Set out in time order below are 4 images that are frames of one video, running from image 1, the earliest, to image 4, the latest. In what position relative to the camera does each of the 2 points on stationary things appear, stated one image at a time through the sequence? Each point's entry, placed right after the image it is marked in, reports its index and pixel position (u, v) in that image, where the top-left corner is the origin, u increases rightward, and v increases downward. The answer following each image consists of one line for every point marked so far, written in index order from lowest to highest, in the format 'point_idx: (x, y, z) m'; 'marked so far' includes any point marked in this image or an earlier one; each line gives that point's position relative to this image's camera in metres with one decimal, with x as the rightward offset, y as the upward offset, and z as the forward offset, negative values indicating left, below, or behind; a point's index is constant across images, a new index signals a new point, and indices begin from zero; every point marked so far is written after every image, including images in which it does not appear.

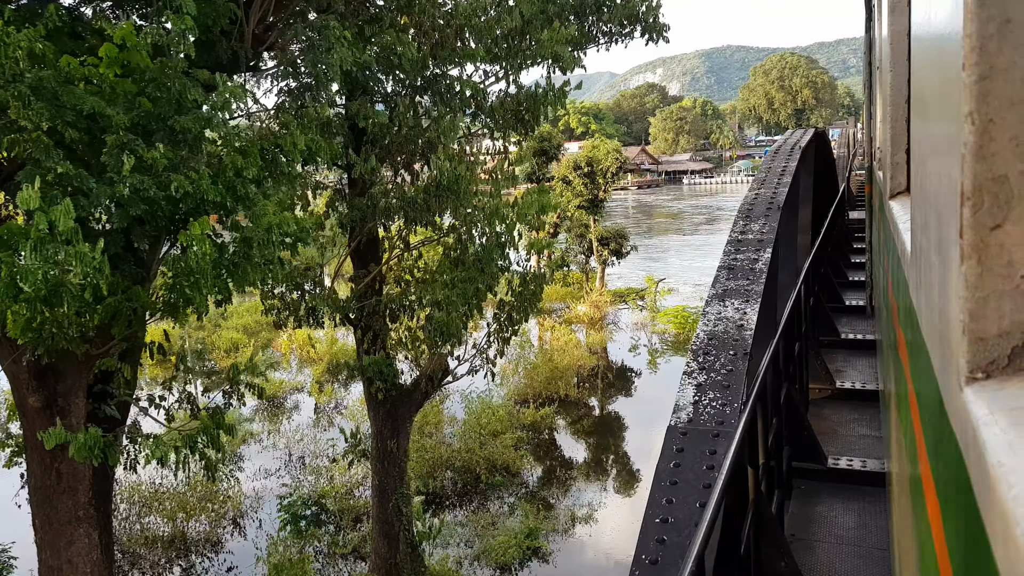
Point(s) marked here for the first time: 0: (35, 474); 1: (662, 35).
0: (-3.6, -1.4, +6.1) m
1: (+2.0, +3.4, +11.1) m
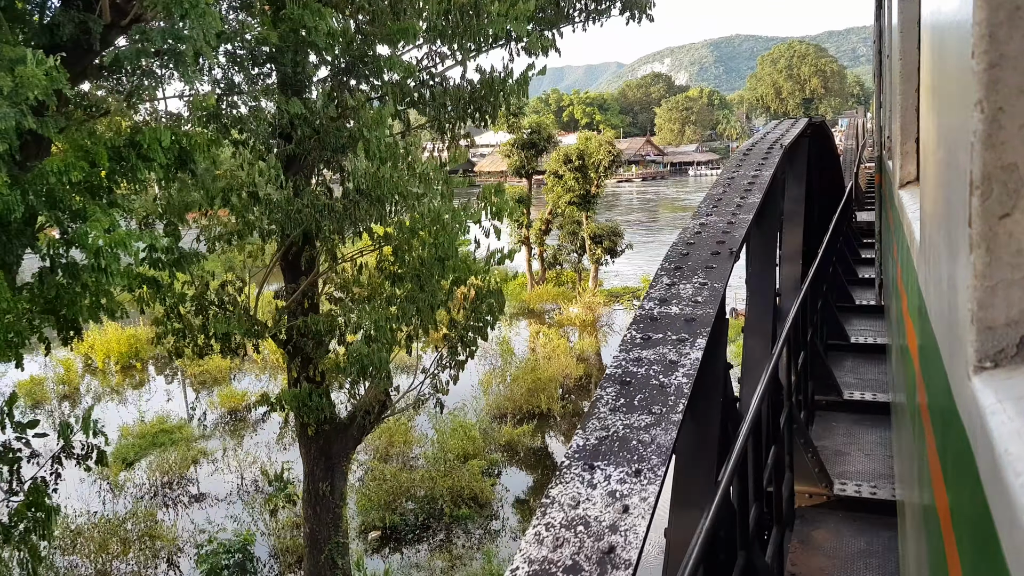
0: (-4.0, -1.6, +4.9) m
1: (+1.6, +3.3, +9.8) m
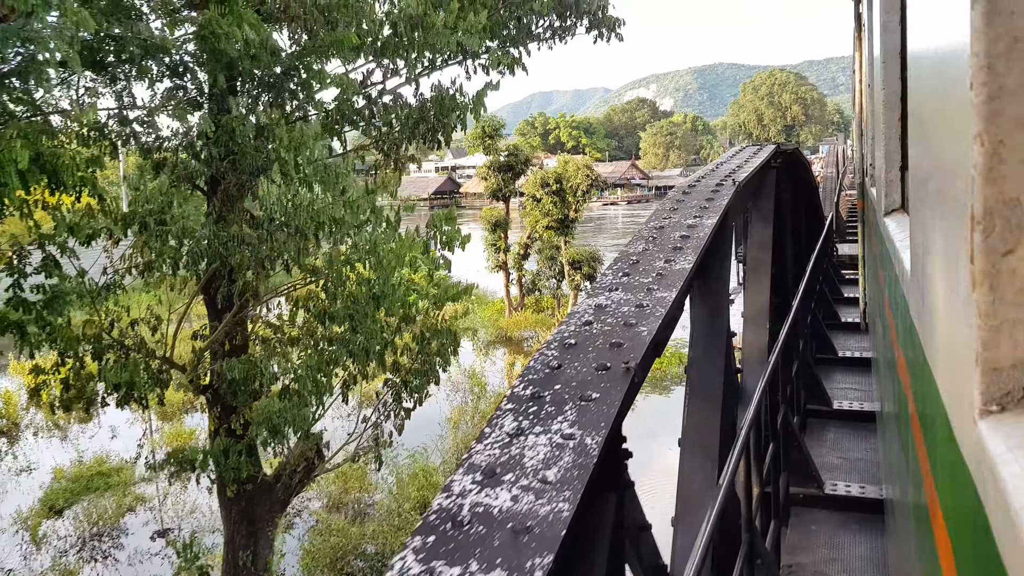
0: (-4.4, -1.8, +4.0) m
1: (+1.1, +2.9, +9.2) m
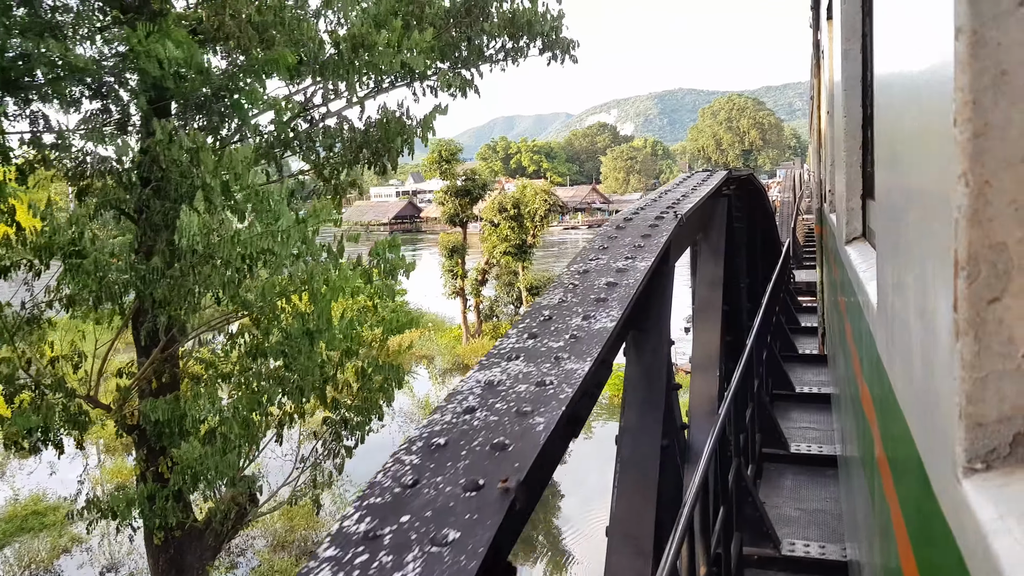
0: (-4.7, -2.0, +3.4) m
1: (+0.6, +2.6, +9.0) m
